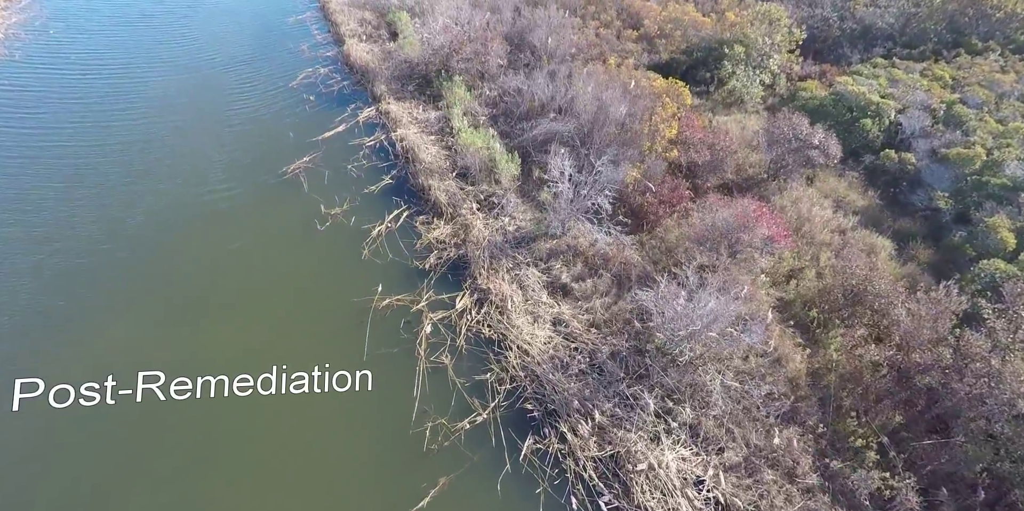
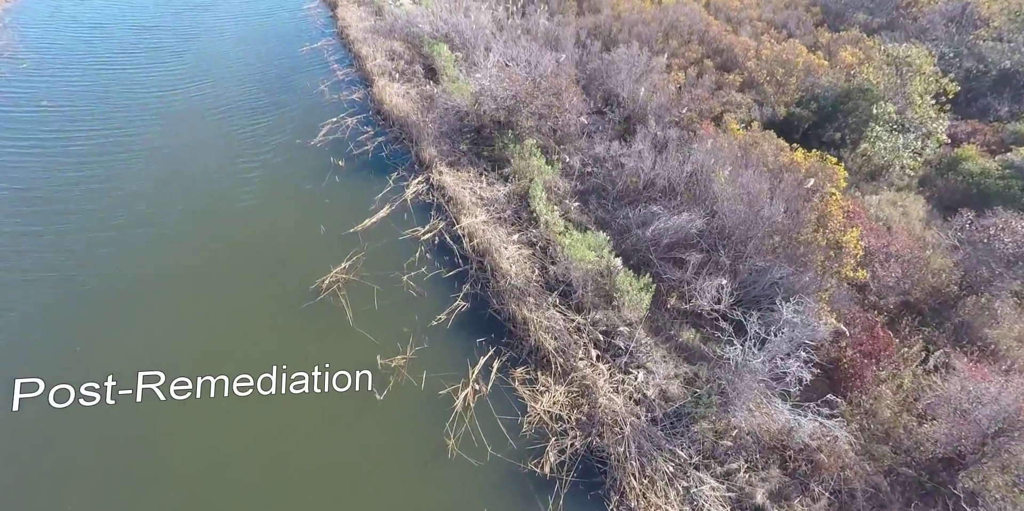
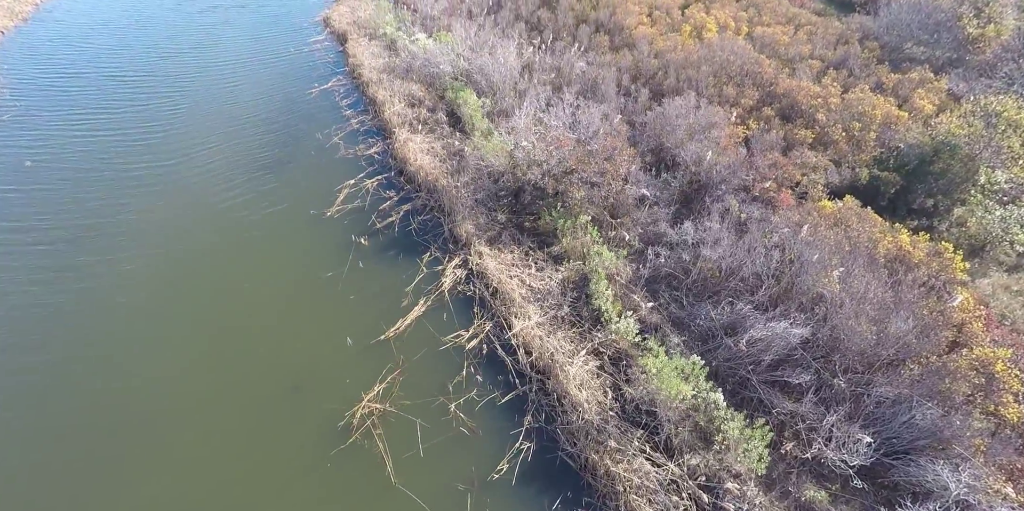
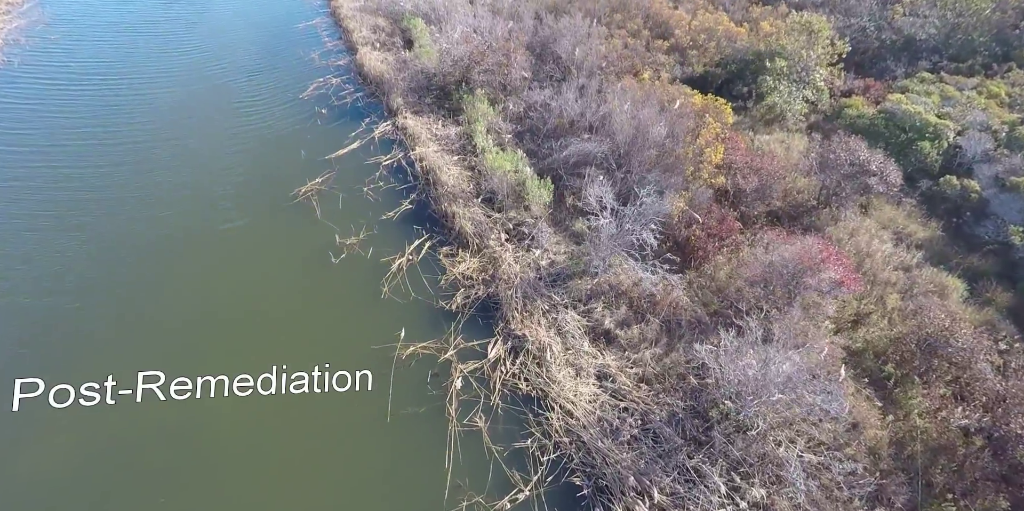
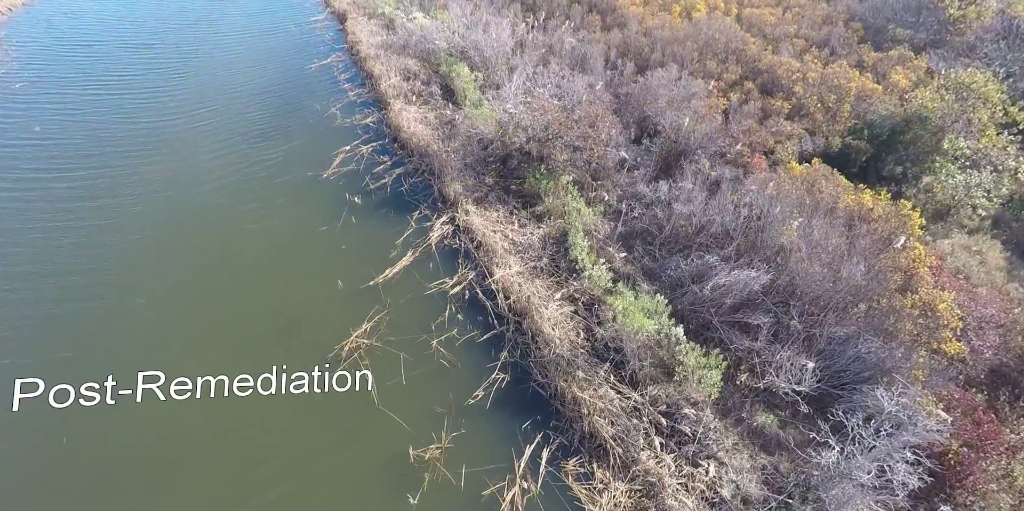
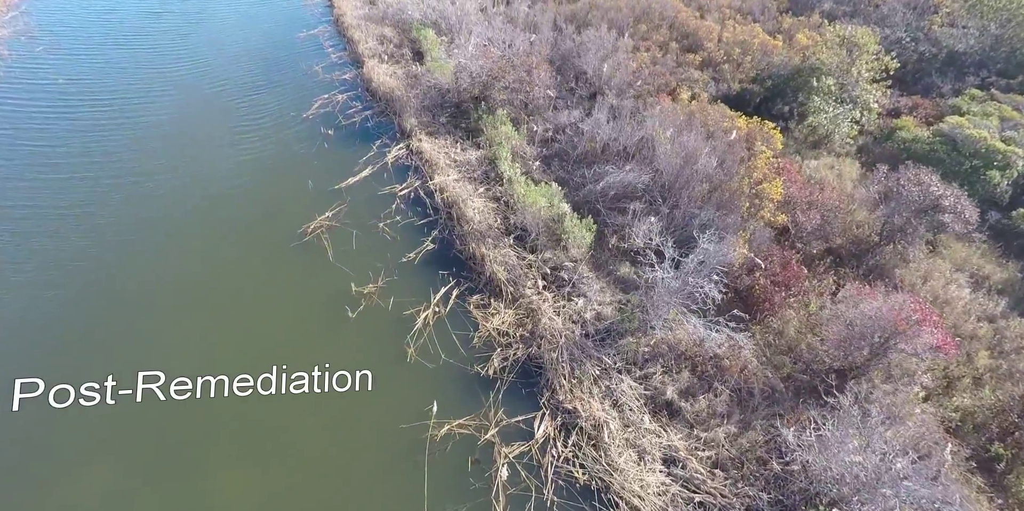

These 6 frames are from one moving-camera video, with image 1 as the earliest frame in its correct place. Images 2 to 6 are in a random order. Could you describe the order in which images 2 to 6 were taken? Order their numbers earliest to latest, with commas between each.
4, 6, 2, 5, 3
